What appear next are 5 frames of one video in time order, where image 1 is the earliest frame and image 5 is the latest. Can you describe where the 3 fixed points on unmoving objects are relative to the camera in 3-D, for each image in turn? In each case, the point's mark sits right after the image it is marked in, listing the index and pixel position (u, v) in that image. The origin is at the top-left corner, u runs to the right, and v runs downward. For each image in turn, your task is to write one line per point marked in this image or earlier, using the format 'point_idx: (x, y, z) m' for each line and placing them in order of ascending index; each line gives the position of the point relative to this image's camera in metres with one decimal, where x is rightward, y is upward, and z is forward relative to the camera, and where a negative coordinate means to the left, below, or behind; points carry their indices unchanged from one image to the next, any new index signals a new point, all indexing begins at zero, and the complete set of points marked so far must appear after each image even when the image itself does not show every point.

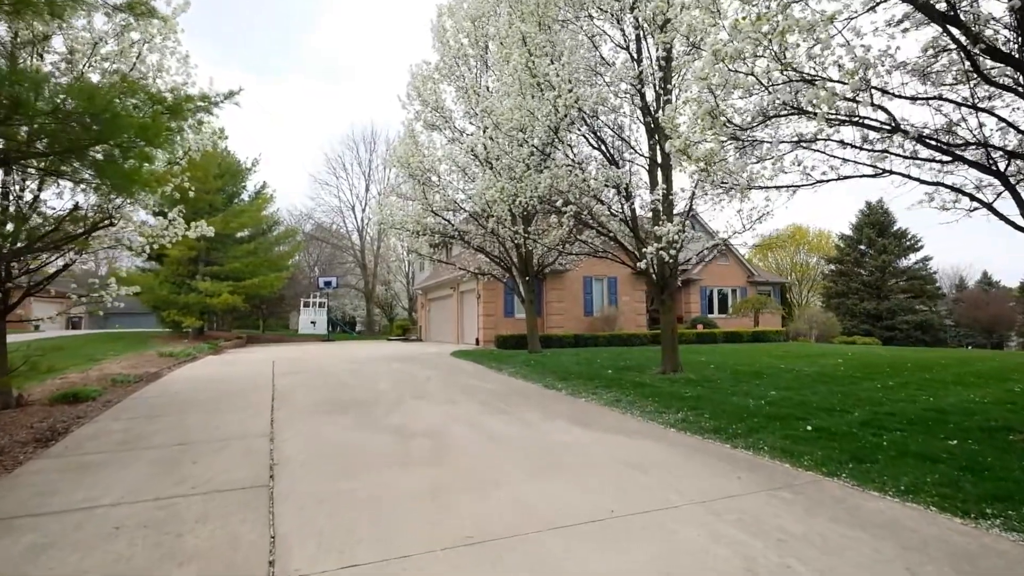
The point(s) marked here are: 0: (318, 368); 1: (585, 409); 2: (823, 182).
0: (-4.4, -1.8, +12.6) m
1: (+1.0, -1.7, +7.5) m
2: (+3.6, +1.2, +6.4) m
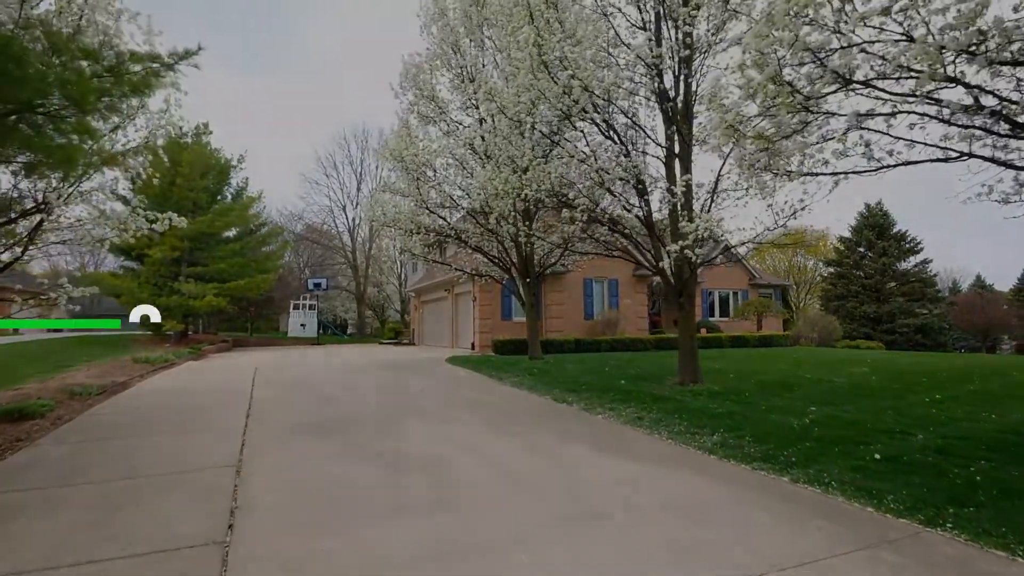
0: (-4.4, -1.9, +11.6) m
1: (+1.1, -1.7, +6.6) m
2: (+3.8, +1.2, +5.5) m
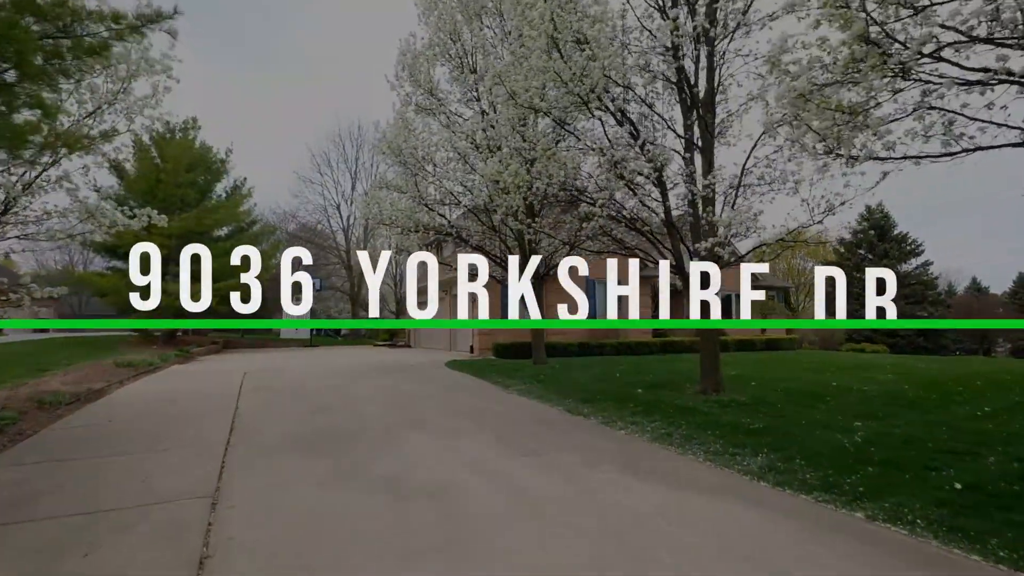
0: (-4.3, -1.9, +10.8) m
1: (+1.3, -1.7, +5.9) m
2: (+4.0, +1.2, +4.8) m
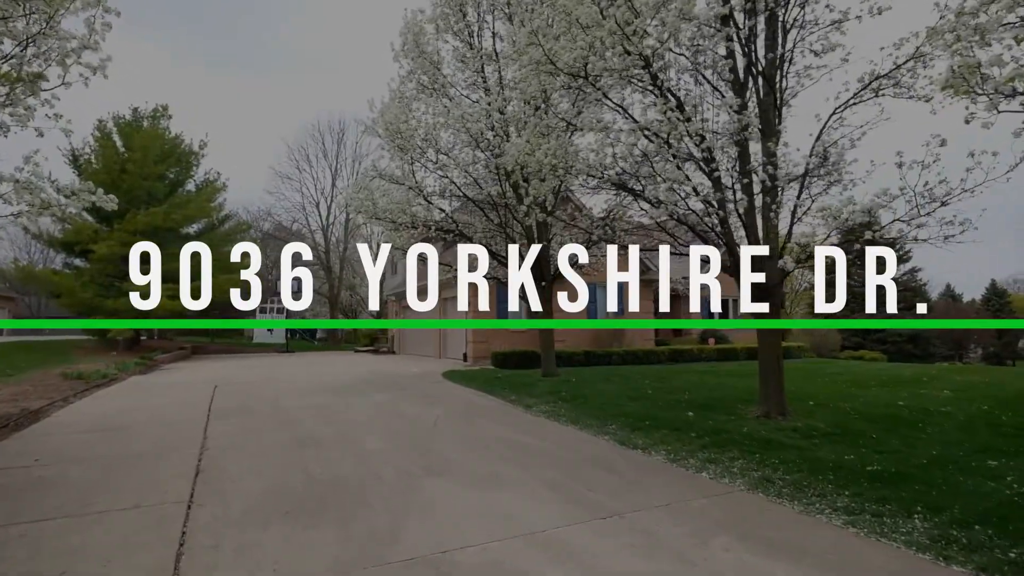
0: (-3.9, -1.9, +9.1) m
1: (+1.8, -1.7, +4.5) m
2: (+4.5, +1.1, +3.6) m
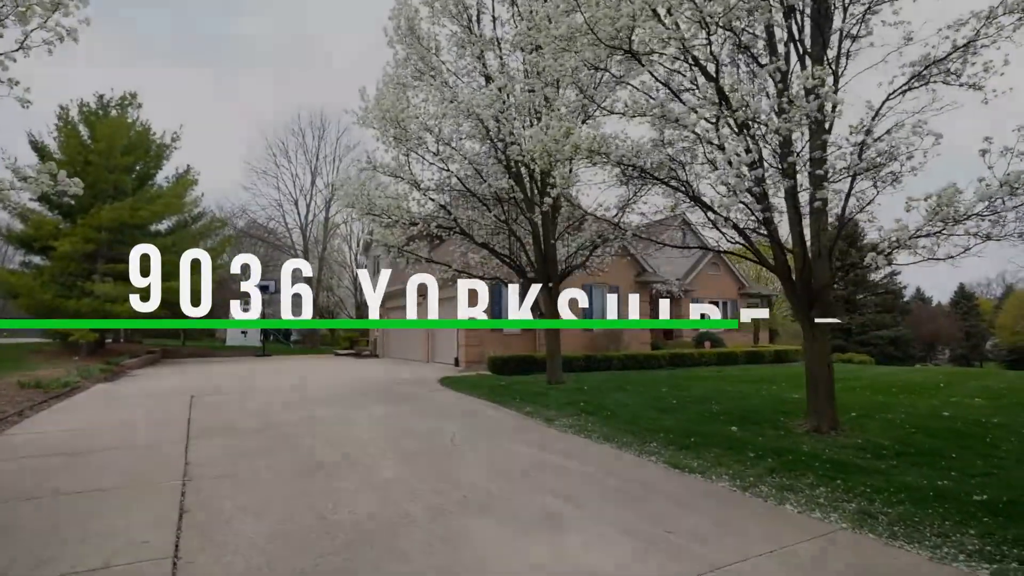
0: (-3.7, -1.9, +8.1) m
1: (+2.3, -1.8, +3.7) m
2: (+5.1, +1.1, +2.9) m
